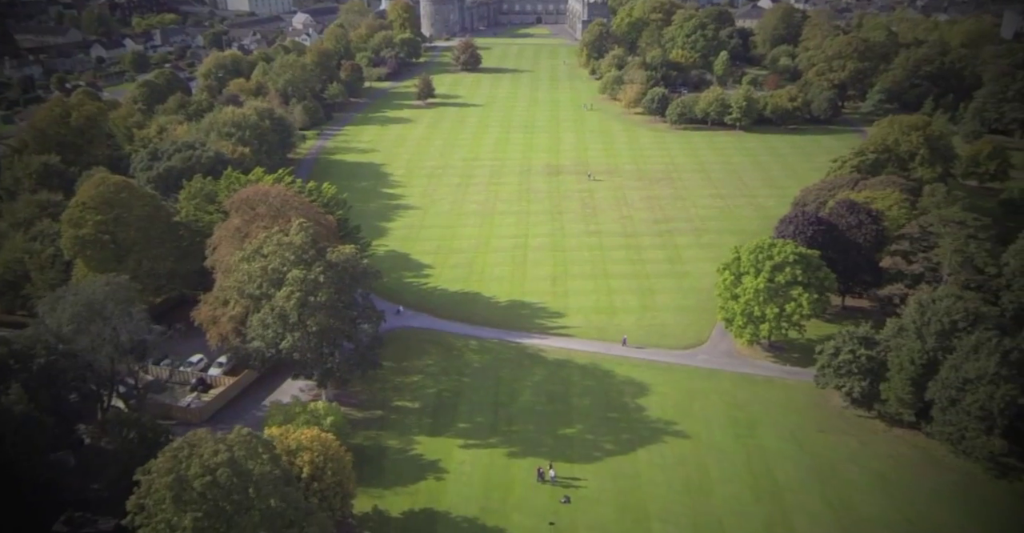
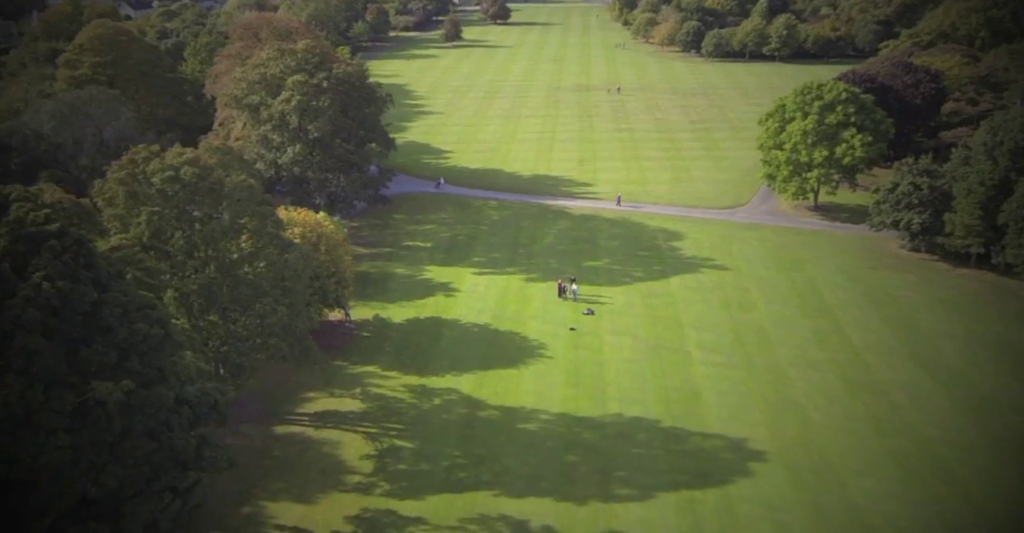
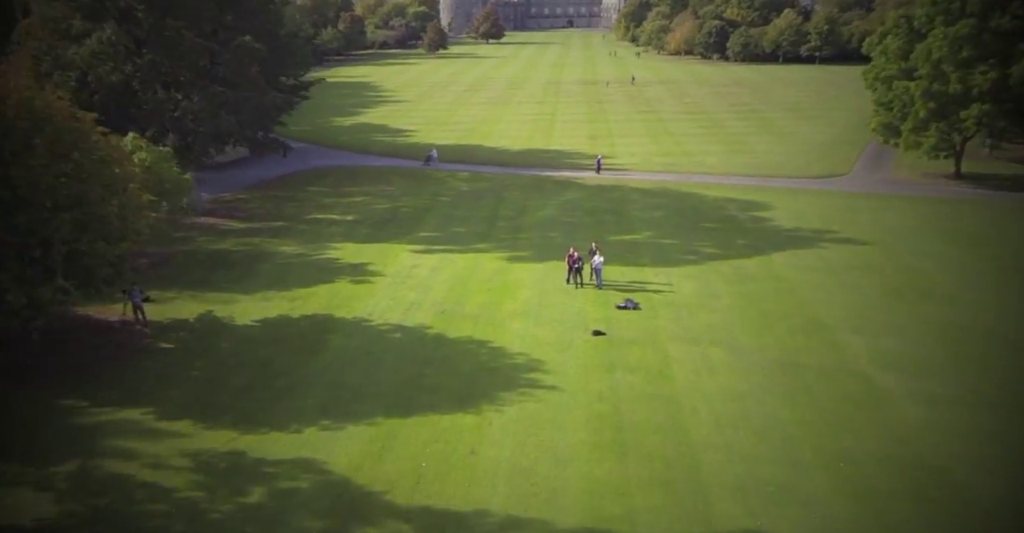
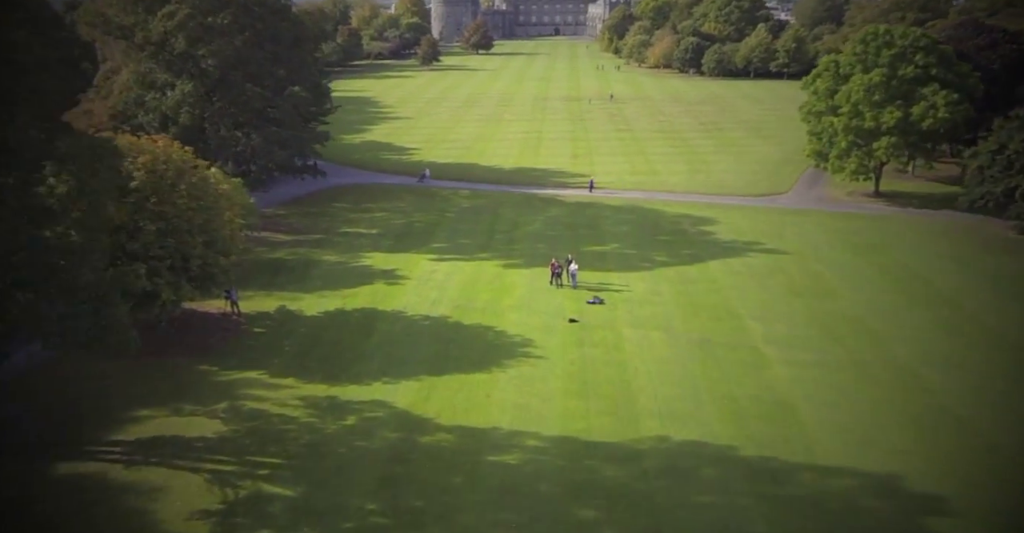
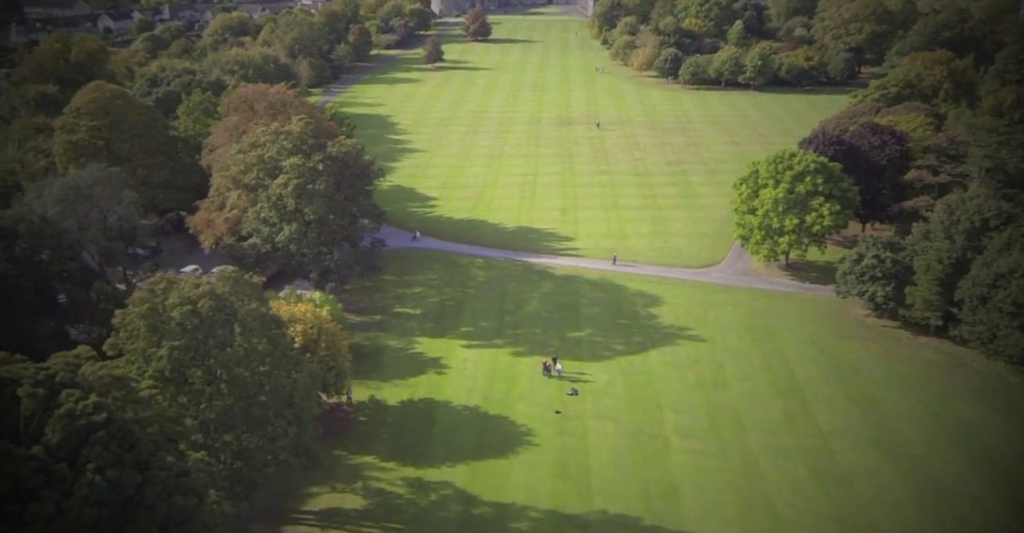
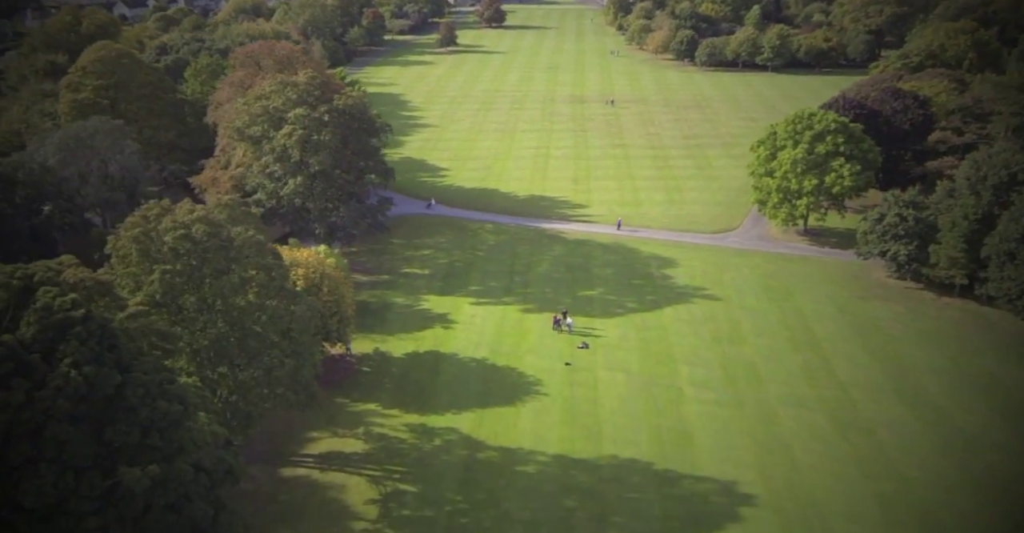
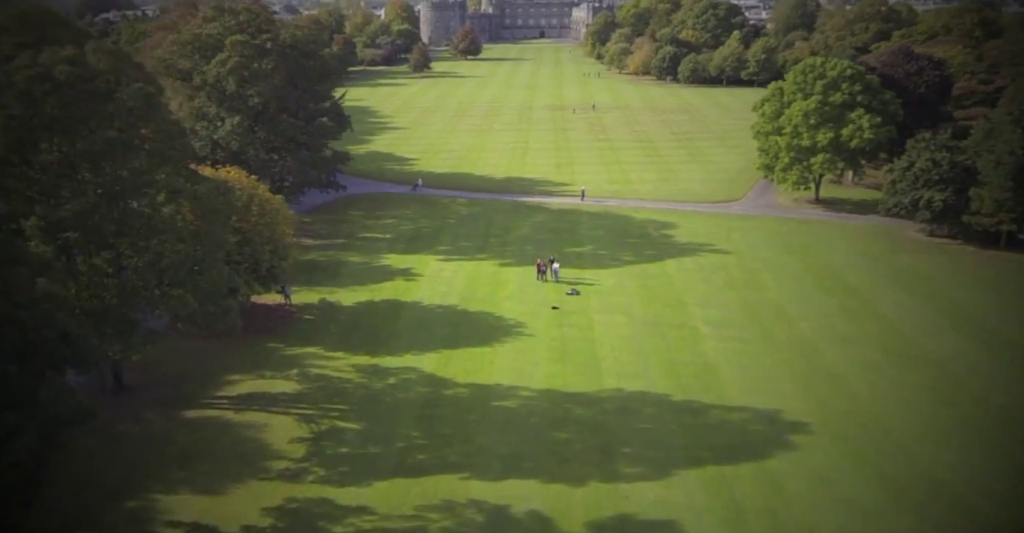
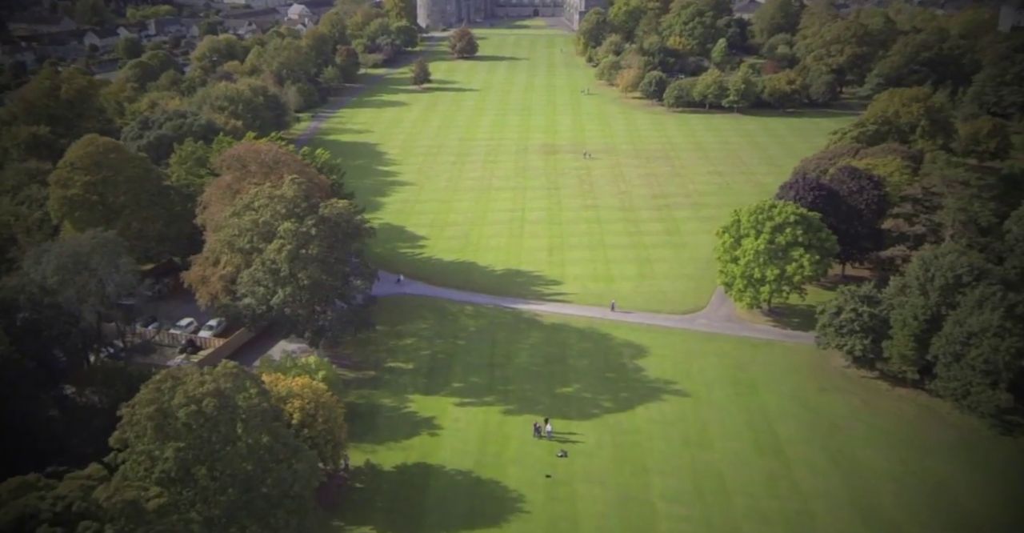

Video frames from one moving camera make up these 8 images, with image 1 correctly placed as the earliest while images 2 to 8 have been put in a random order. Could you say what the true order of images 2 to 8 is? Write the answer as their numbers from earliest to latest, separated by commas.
8, 5, 6, 2, 7, 4, 3
